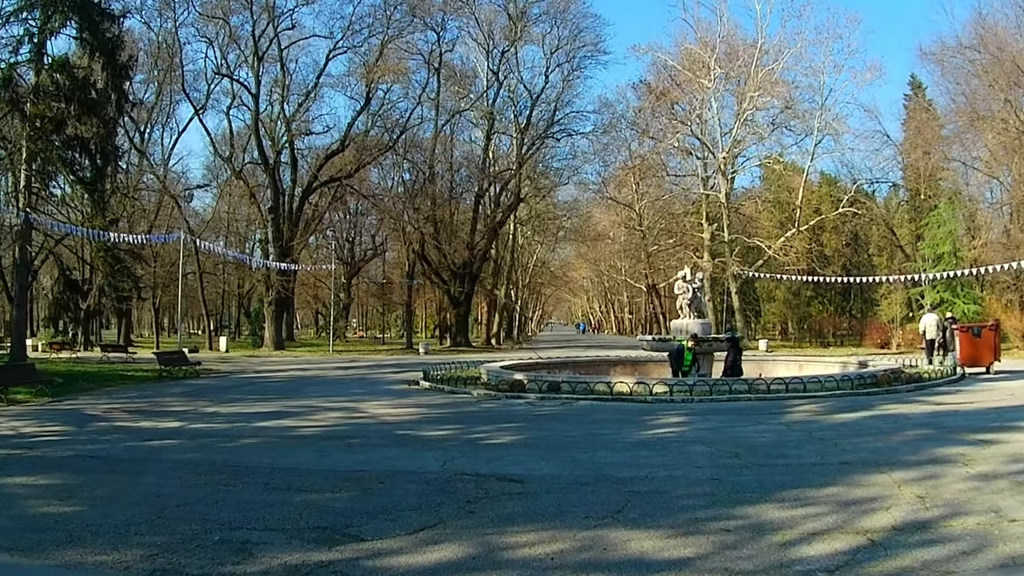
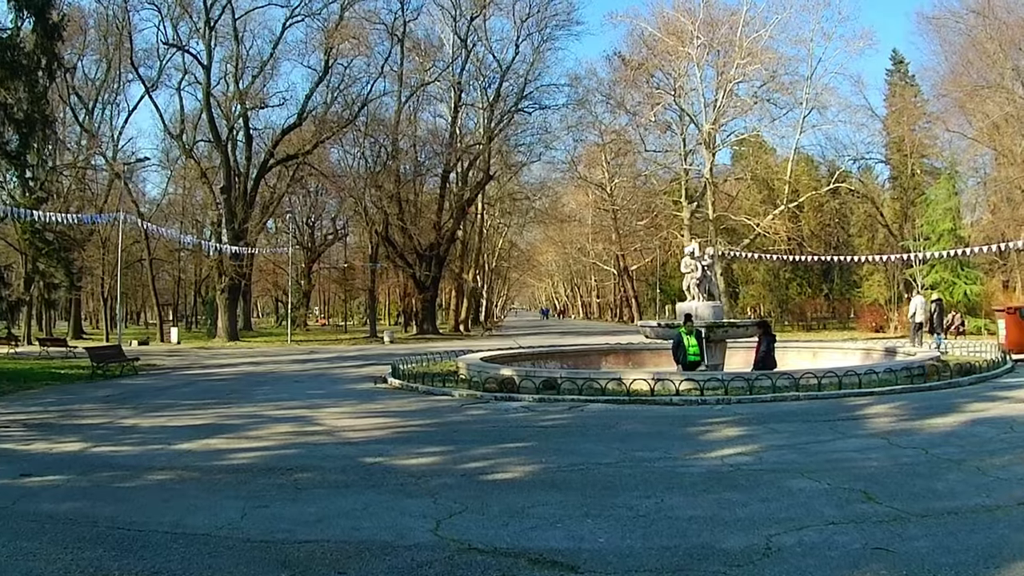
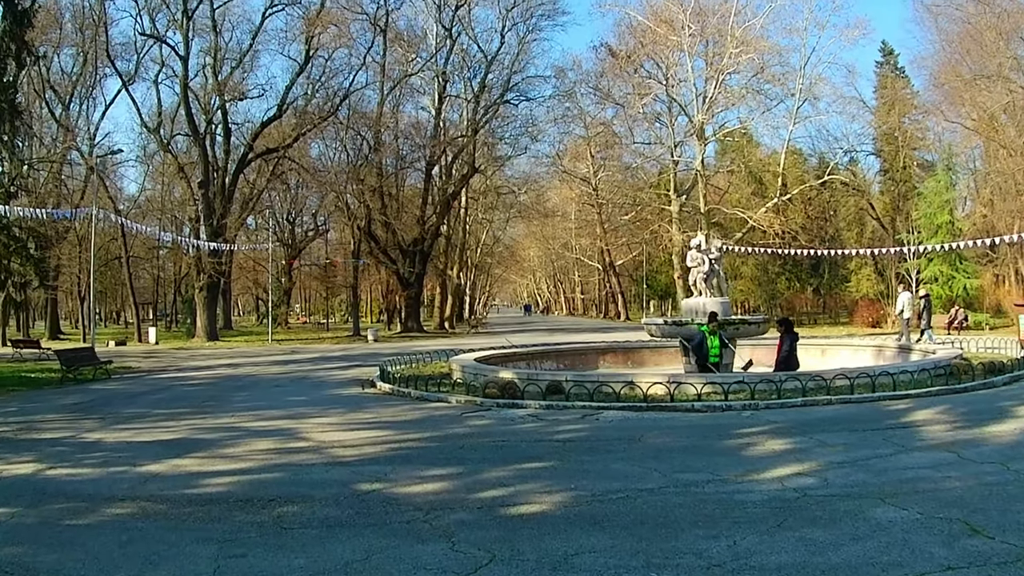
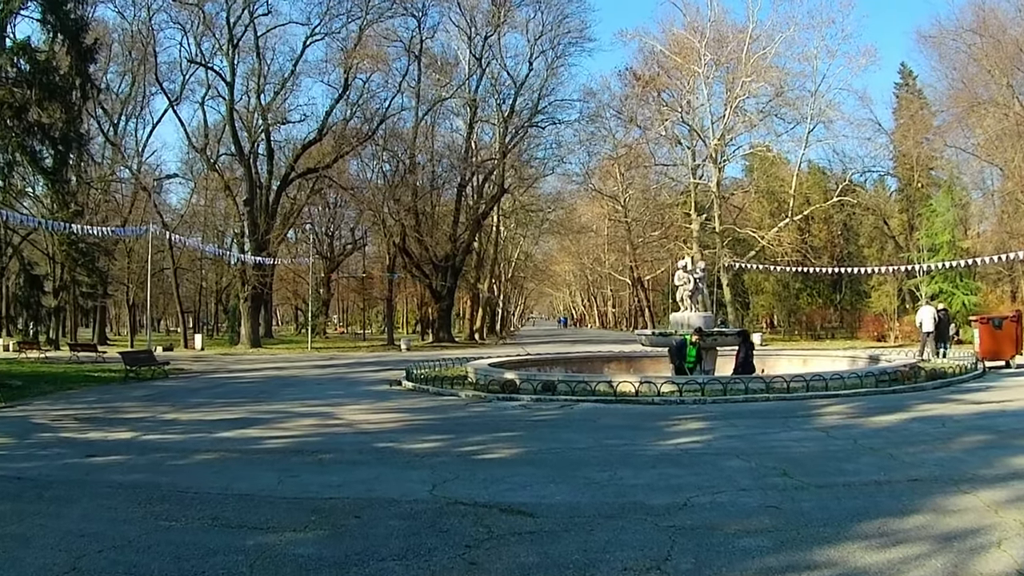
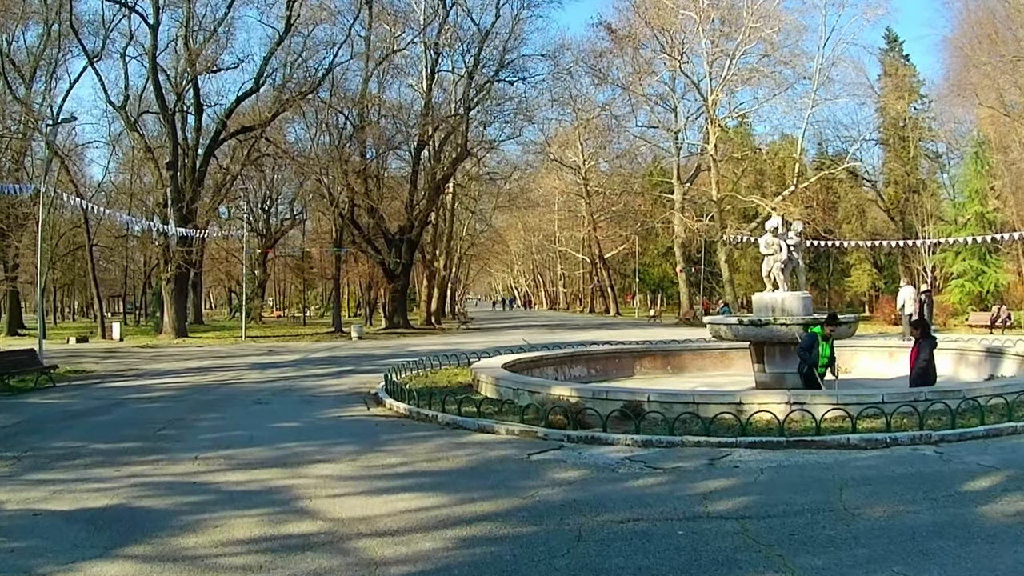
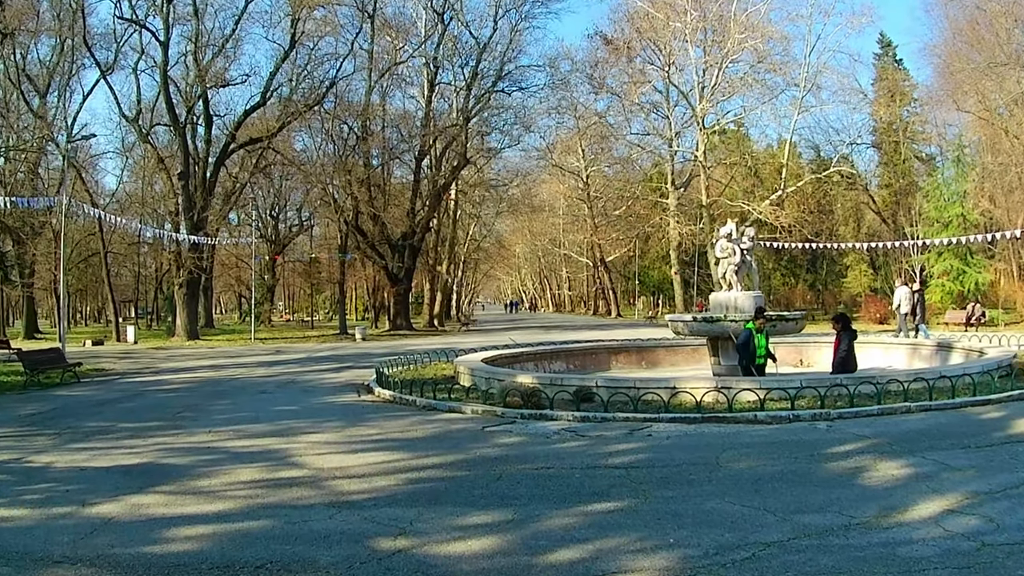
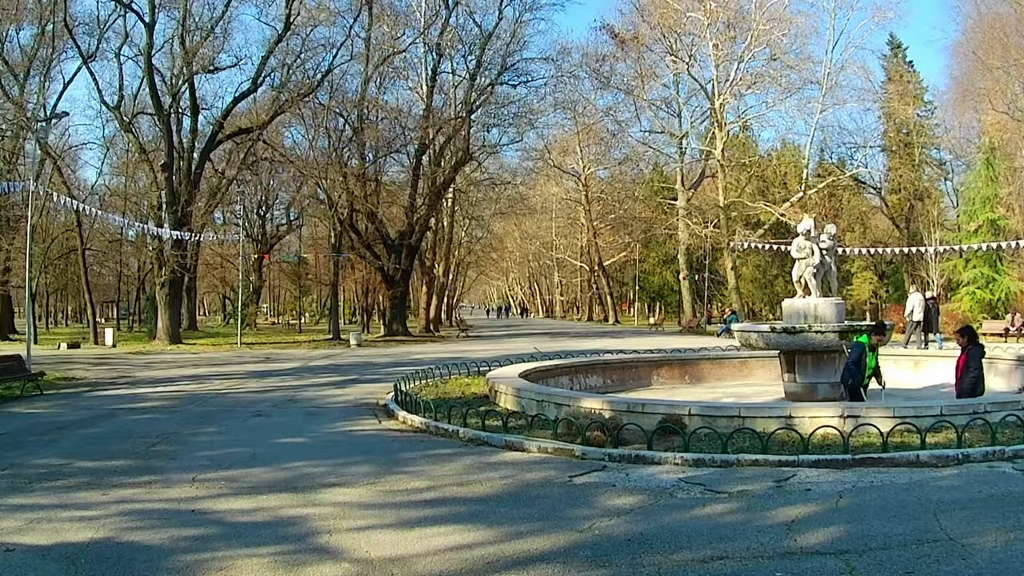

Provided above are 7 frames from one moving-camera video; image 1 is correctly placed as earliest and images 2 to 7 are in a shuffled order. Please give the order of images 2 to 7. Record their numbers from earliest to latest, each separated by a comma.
4, 2, 3, 6, 5, 7
